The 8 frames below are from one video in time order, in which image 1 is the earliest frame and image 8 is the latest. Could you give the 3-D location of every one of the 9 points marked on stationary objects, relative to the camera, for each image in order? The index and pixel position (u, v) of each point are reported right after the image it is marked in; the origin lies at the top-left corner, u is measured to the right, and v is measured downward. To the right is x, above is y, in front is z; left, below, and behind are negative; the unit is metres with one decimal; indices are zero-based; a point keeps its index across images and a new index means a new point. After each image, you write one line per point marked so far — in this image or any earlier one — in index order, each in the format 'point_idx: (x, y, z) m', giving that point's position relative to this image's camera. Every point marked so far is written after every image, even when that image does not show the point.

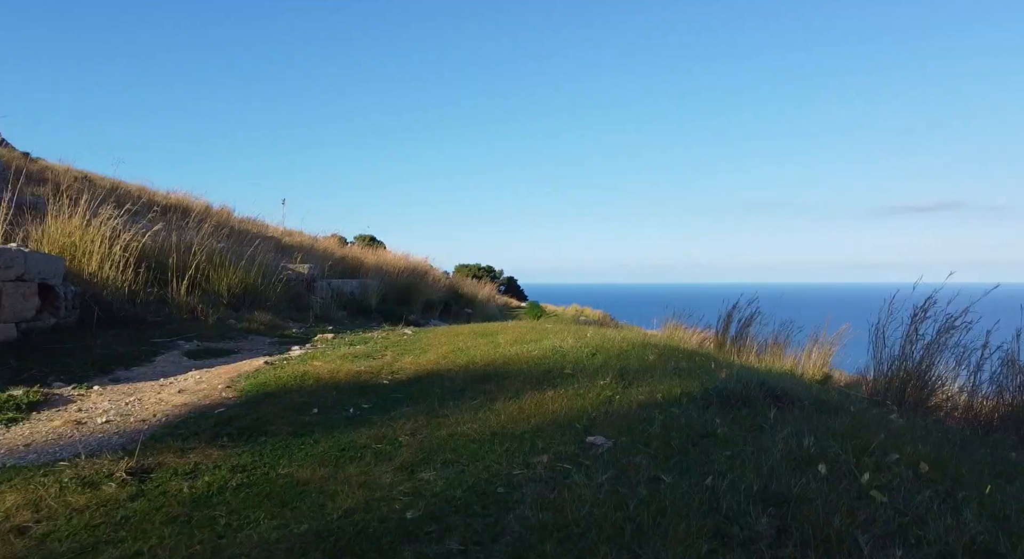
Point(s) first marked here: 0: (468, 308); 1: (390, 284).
0: (-0.5, -0.3, +8.5) m
1: (-1.0, 0.0, +6.2) m
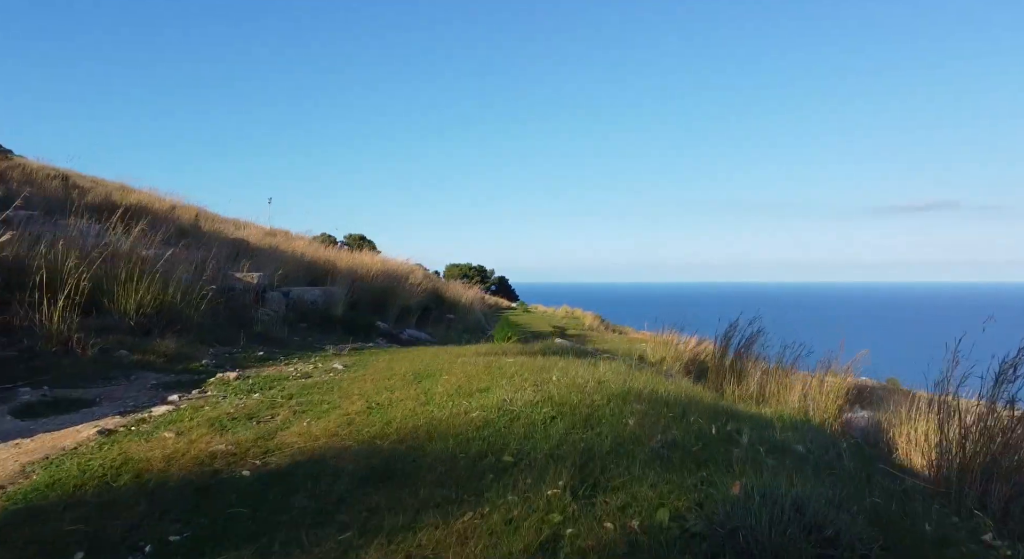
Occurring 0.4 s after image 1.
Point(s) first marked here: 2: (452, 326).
0: (-0.7, -0.4, +8.2) m
1: (-1.2, -0.1, +5.8) m
2: (-0.6, -0.5, +7.5) m
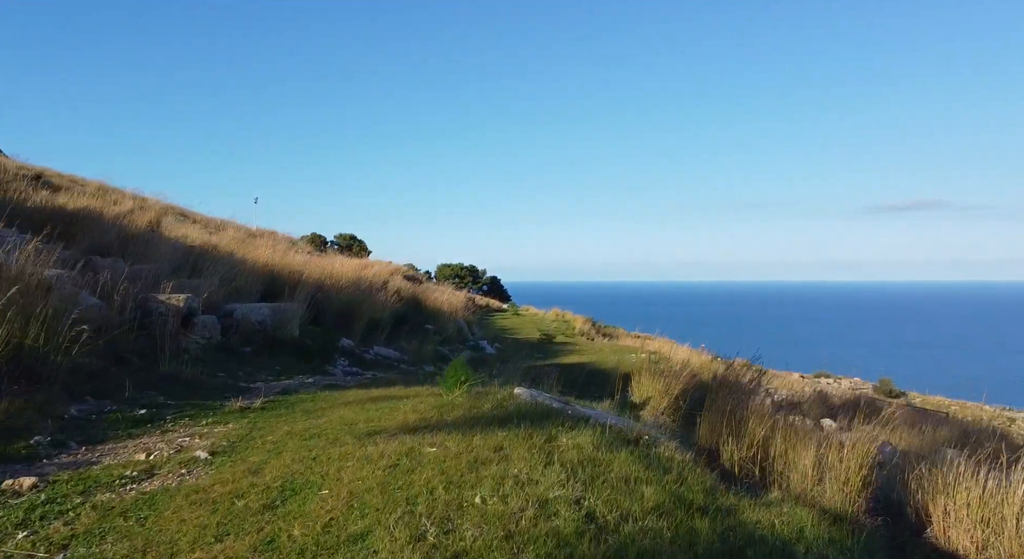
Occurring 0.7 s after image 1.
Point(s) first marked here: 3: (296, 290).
0: (-0.9, -0.4, +7.7) m
1: (-1.3, -0.2, +5.4) m
2: (-0.8, -0.6, +7.0) m
3: (-1.5, -0.1, +5.3) m
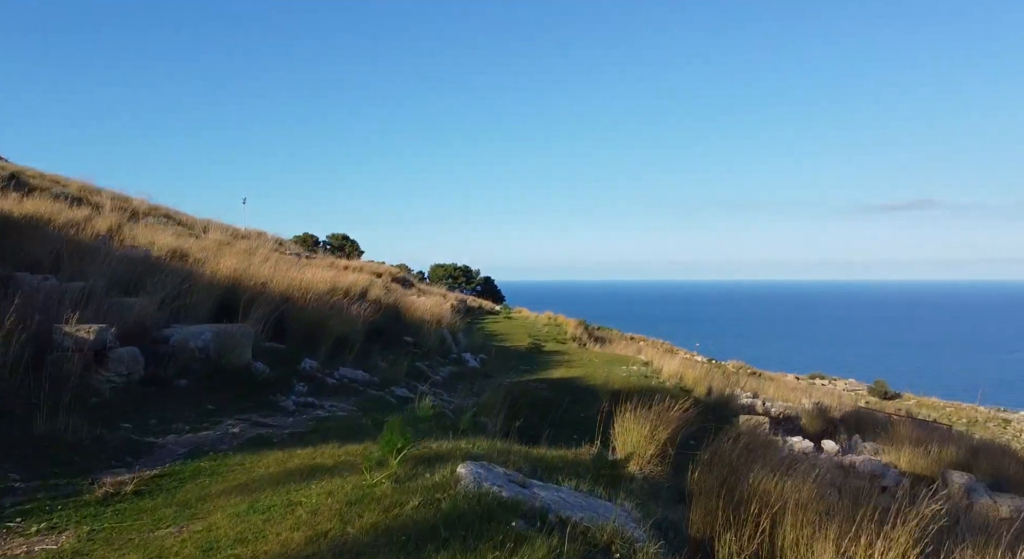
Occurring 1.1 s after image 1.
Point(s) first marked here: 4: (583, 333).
0: (-1.0, -0.5, +7.3) m
1: (-1.5, -0.3, +4.9) m
2: (-0.9, -0.7, +6.6) m
3: (-1.6, -0.2, +4.8) m
4: (+1.8, -1.5, +19.5) m
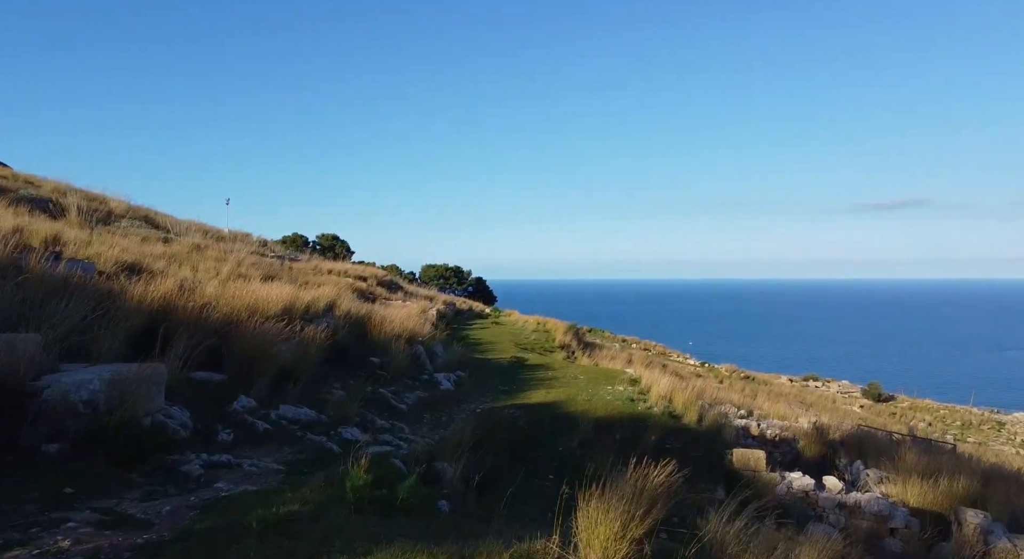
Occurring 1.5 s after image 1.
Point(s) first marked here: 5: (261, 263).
0: (-1.2, -0.7, +6.7) m
1: (-1.7, -0.4, +4.4) m
2: (-1.1, -0.8, +6.0) m
3: (-1.8, -0.3, +4.3) m
4: (+1.5, -1.6, +19.0) m
5: (-5.9, +0.3, +17.7) m
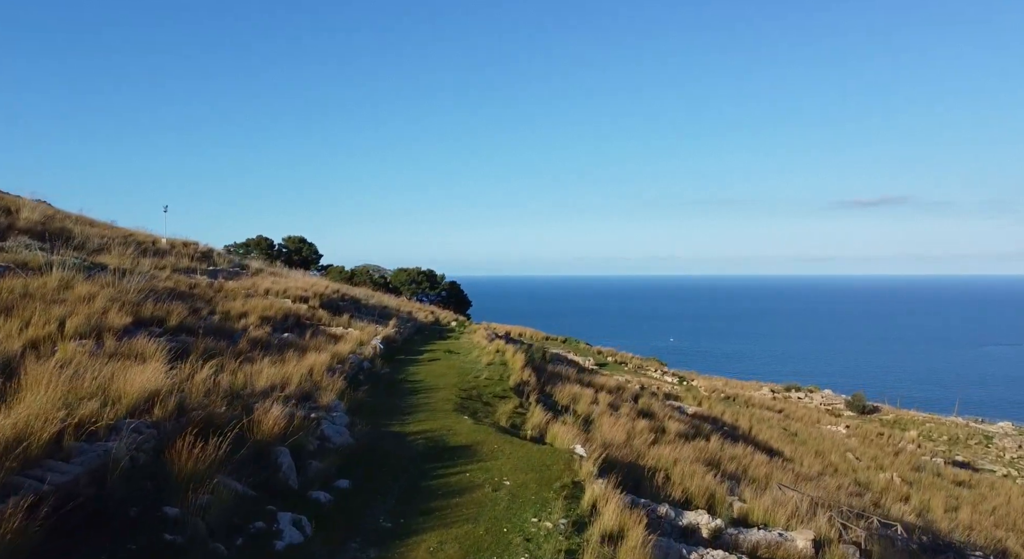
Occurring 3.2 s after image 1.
0: (-2.0, -1.3, +4.5) m
1: (-2.4, -1.1, +2.1) m
2: (-1.9, -1.5, +3.8) m
3: (-2.6, -1.0, +2.0) m
4: (+0.4, -2.2, +16.8) m
5: (-6.9, -0.3, +15.4) m
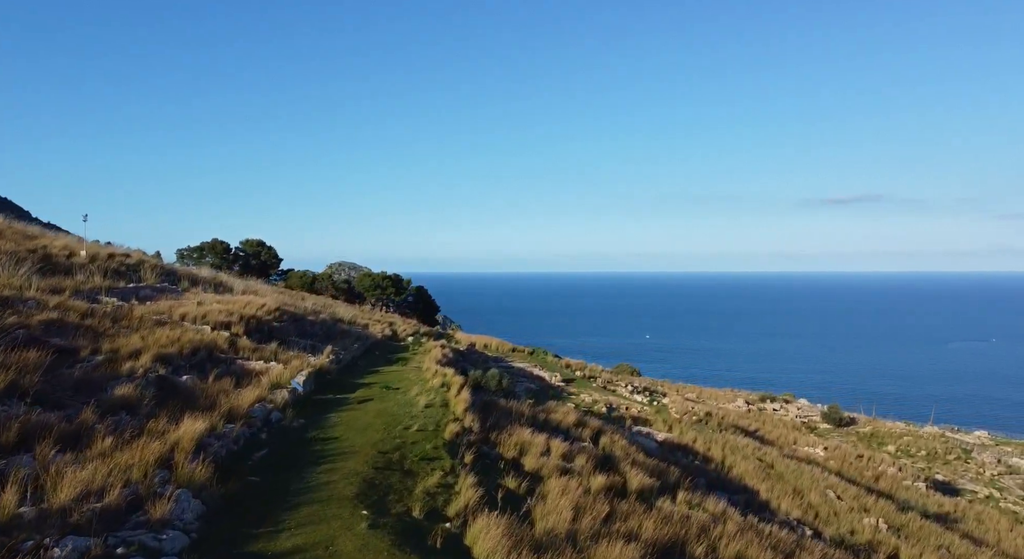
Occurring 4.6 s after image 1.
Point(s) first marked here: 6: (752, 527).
0: (-2.8, -2.0, +2.3) m
1: (-3.1, -1.7, -0.1) m
2: (-2.7, -2.1, +1.6) m
3: (-3.3, -1.6, -0.2) m
4: (-0.8, -2.8, +14.7) m
5: (-8.0, -0.9, +13.0) m
6: (+4.3, -4.4, +13.5) m
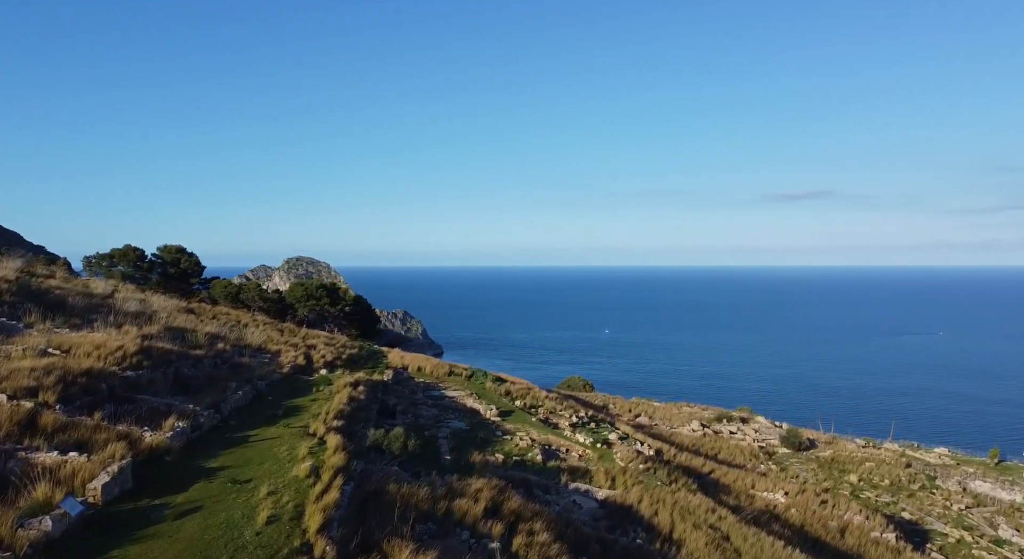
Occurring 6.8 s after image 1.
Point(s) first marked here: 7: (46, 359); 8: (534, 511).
0: (-4.1, -3.1, -1.7) m
1: (-4.3, -2.9, -4.1) m
2: (-3.9, -3.2, -2.4) m
3: (-4.4, -2.8, -4.3) m
4: (-2.7, -3.9, +10.7) m
5: (-9.8, -1.9, +8.7) m
6: (+2.5, -5.5, +9.9) m
7: (-10.2, -1.9, +16.6) m
8: (+0.5, -5.2, +16.7) m
